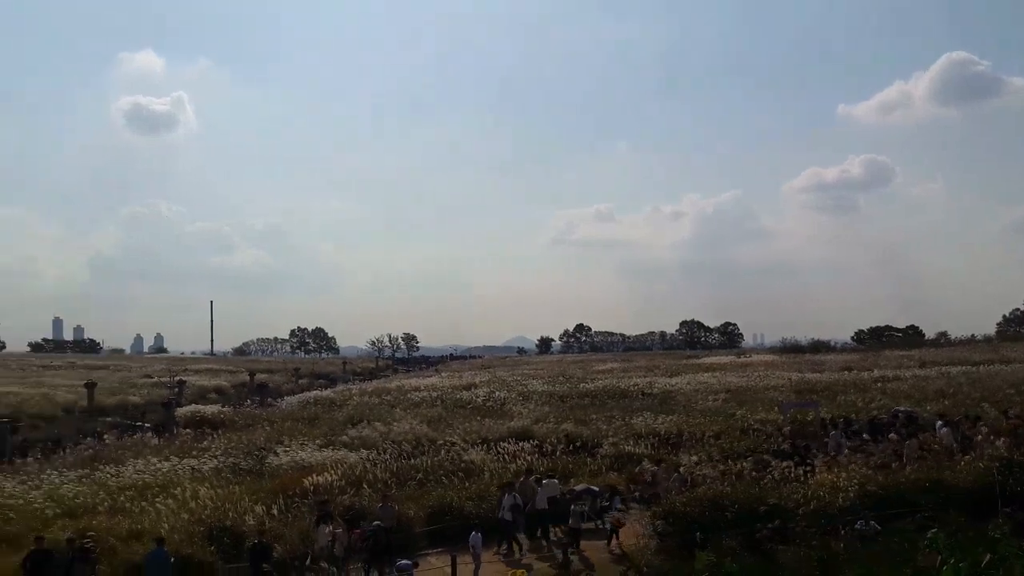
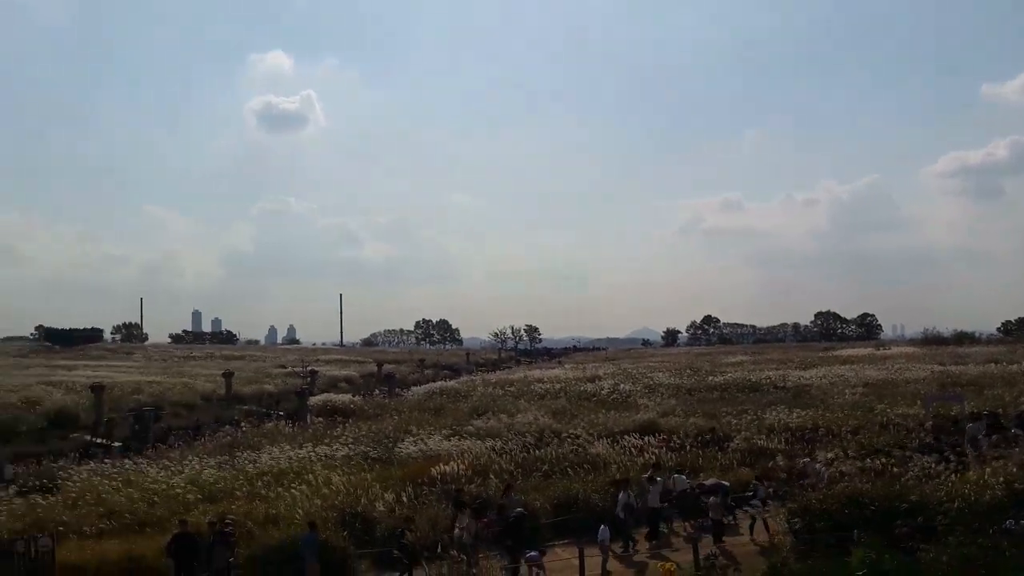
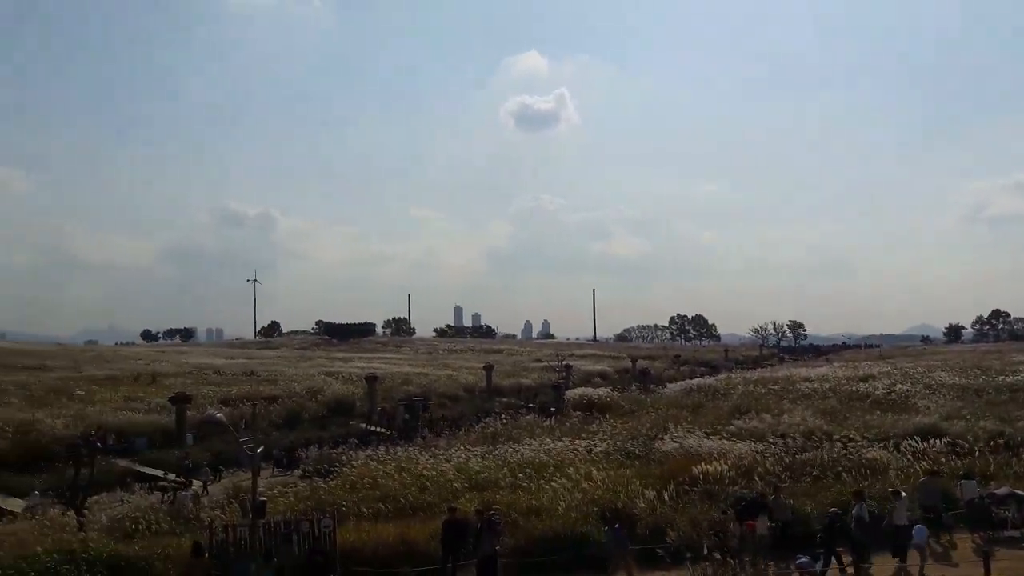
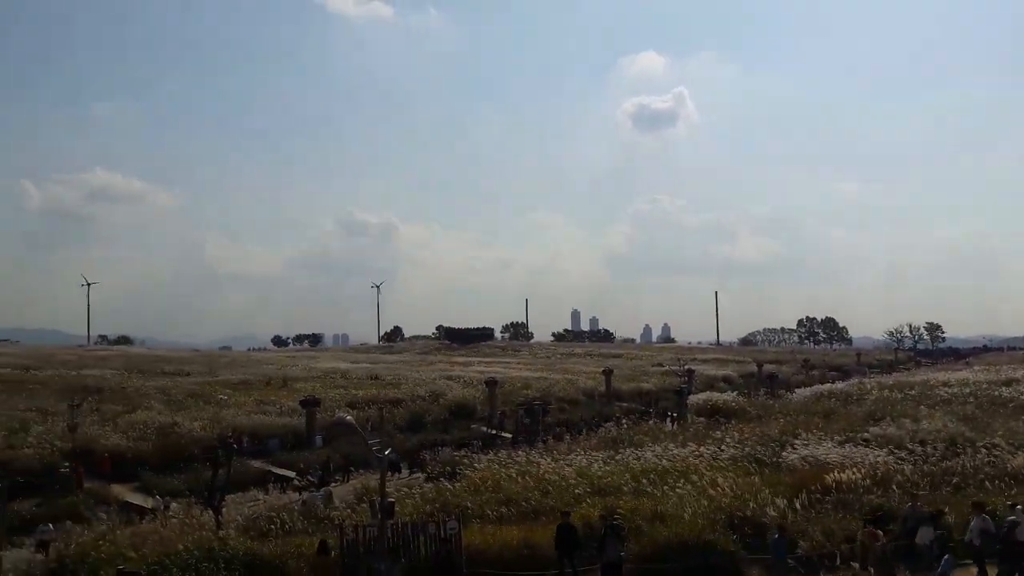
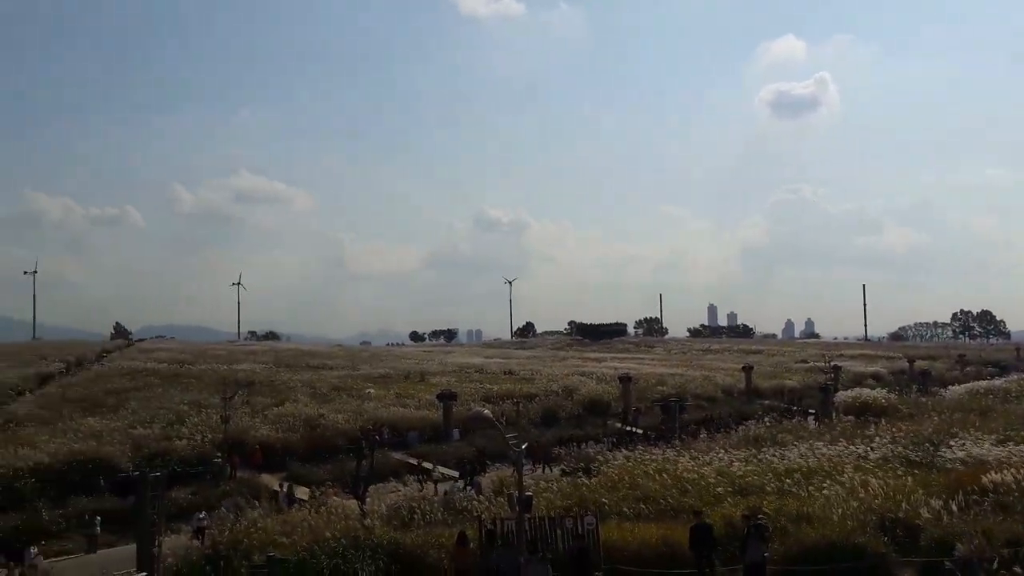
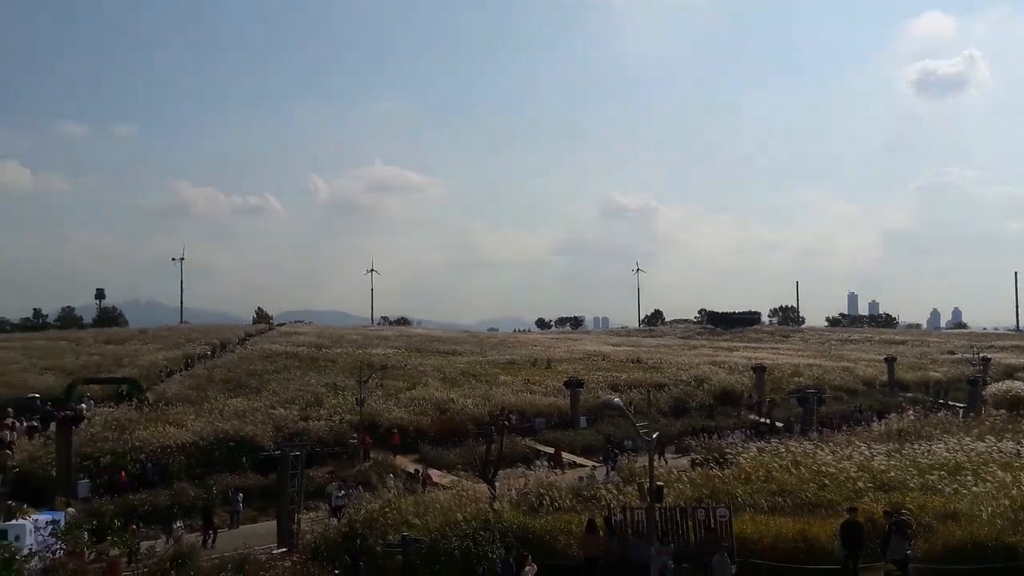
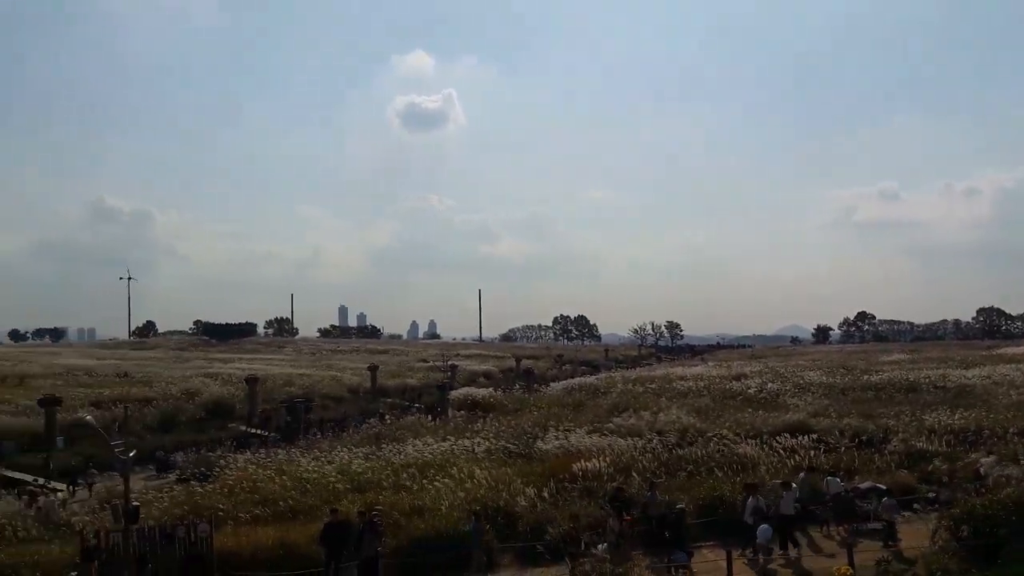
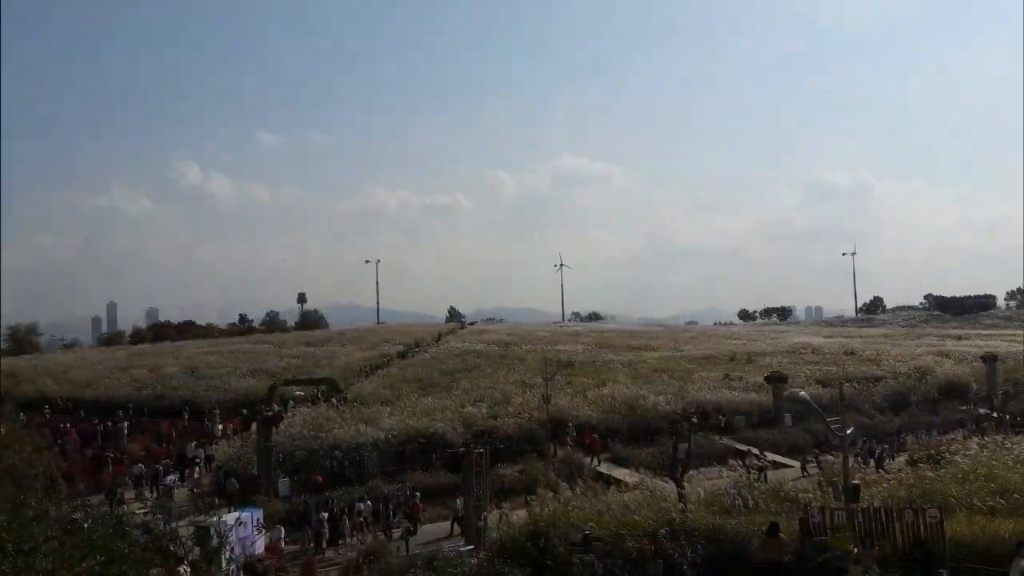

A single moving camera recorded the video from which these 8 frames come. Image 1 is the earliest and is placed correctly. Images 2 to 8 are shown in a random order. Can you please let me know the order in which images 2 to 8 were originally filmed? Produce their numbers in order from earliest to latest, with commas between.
2, 7, 3, 4, 5, 6, 8
